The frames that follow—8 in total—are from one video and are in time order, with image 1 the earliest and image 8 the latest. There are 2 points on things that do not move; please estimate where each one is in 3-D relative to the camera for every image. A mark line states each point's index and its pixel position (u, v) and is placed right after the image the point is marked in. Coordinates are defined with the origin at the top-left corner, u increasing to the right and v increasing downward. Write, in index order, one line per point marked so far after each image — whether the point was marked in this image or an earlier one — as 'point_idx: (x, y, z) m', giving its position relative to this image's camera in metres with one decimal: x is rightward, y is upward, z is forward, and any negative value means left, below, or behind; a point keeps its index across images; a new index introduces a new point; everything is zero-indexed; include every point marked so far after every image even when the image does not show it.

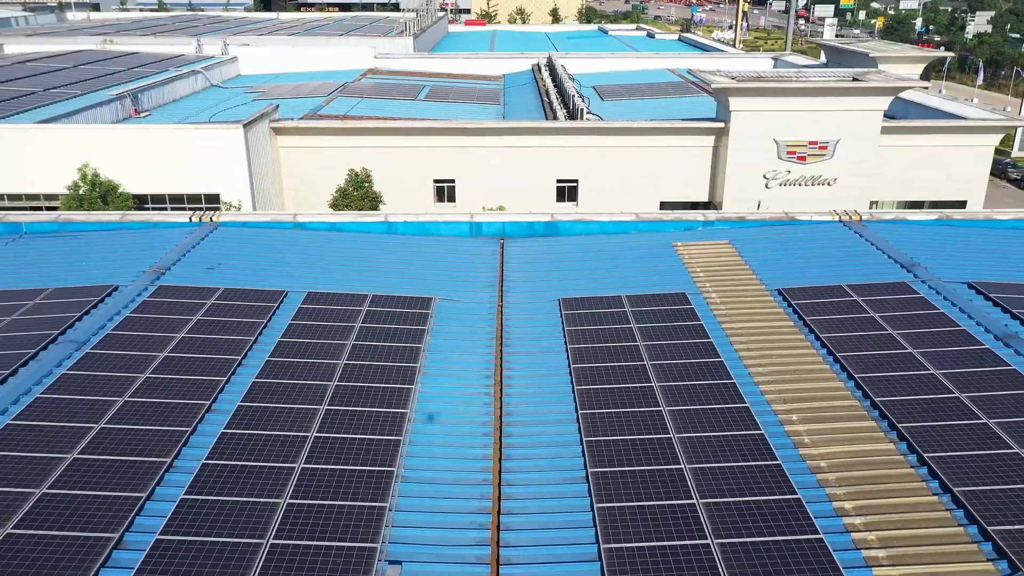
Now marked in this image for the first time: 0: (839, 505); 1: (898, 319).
0: (+4.6, -2.9, +10.6) m
1: (+7.9, -0.6, +15.1) m
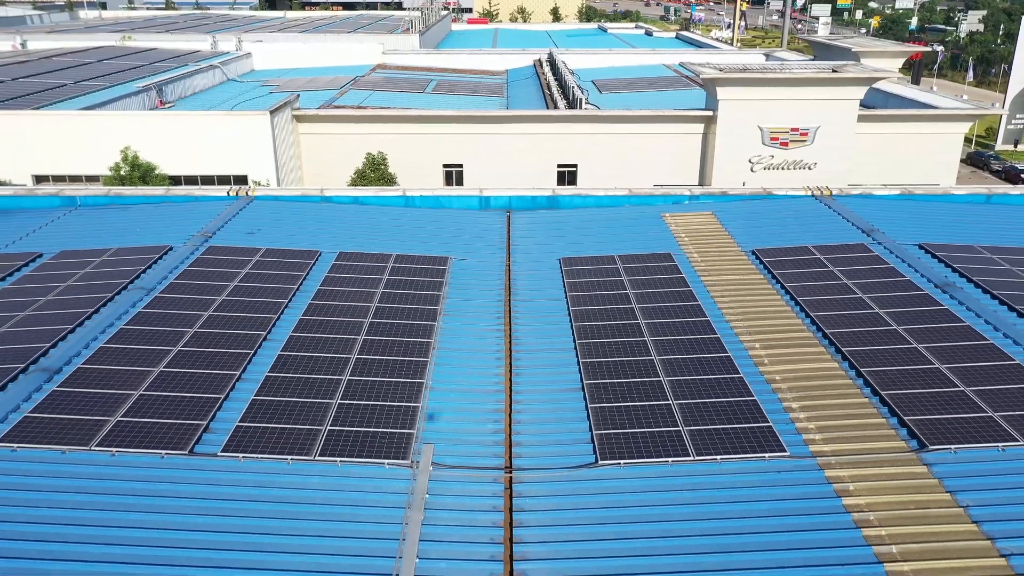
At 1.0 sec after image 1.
0: (+4.7, -1.9, +12.8) m
1: (+8.0, +0.4, +17.3) m
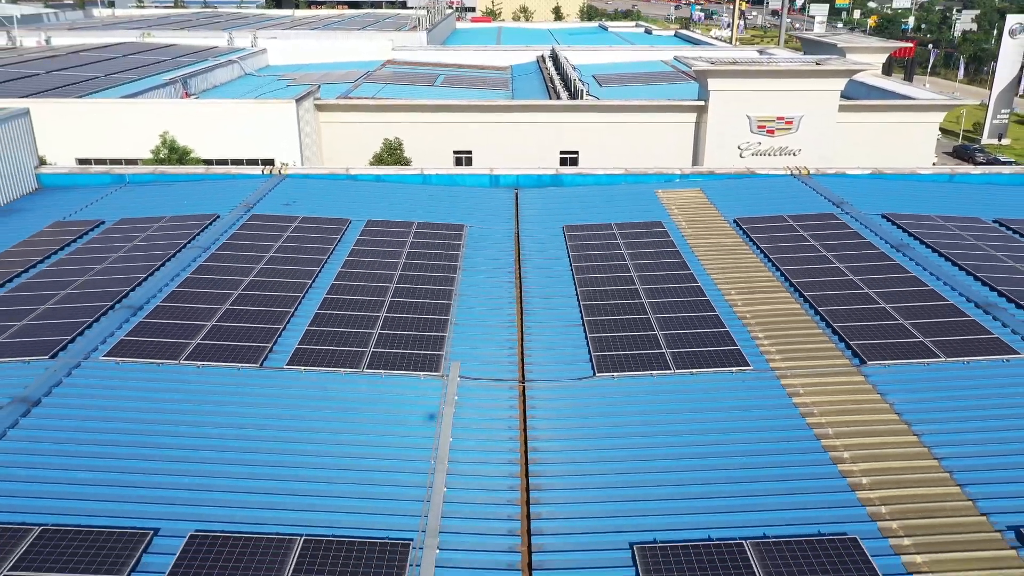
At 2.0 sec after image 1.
0: (+5.0, -0.9, +15.2) m
1: (+8.3, +1.4, +19.6) m
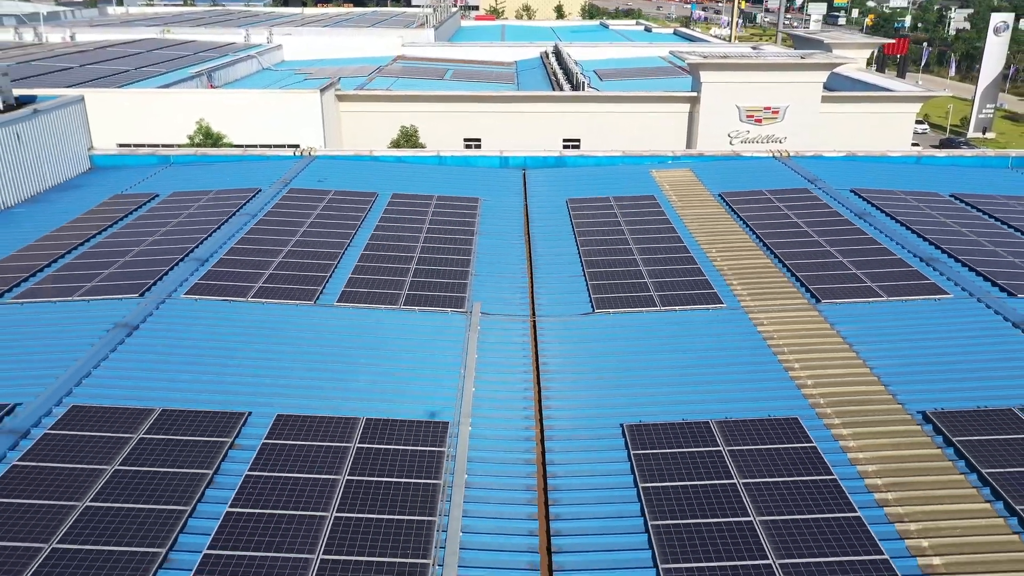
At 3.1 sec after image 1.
0: (+5.2, +0.2, +17.8) m
1: (+8.5, +2.5, +22.2) m
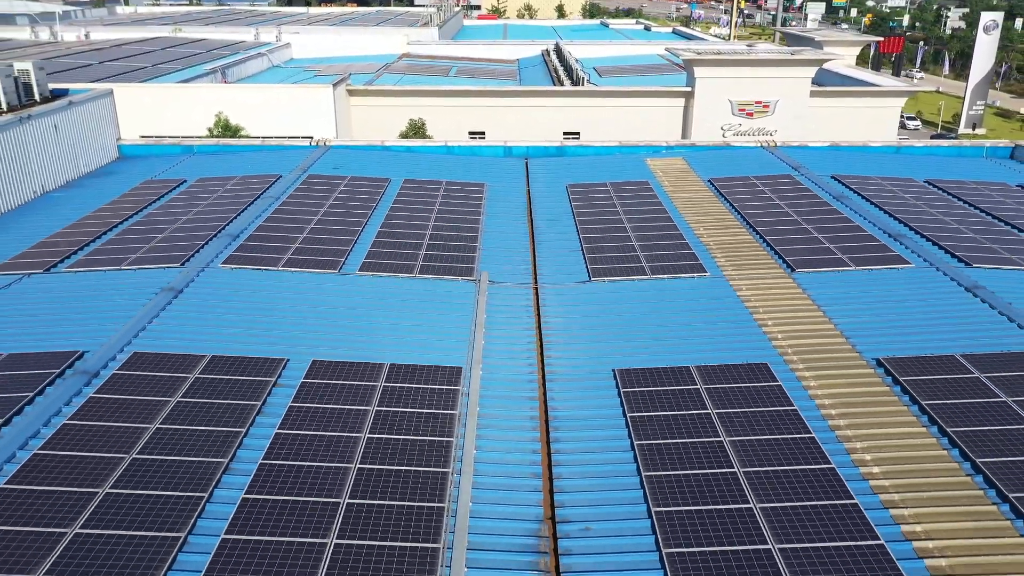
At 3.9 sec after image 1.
0: (+5.3, +0.9, +19.5) m
1: (+8.7, +3.2, +23.9) m
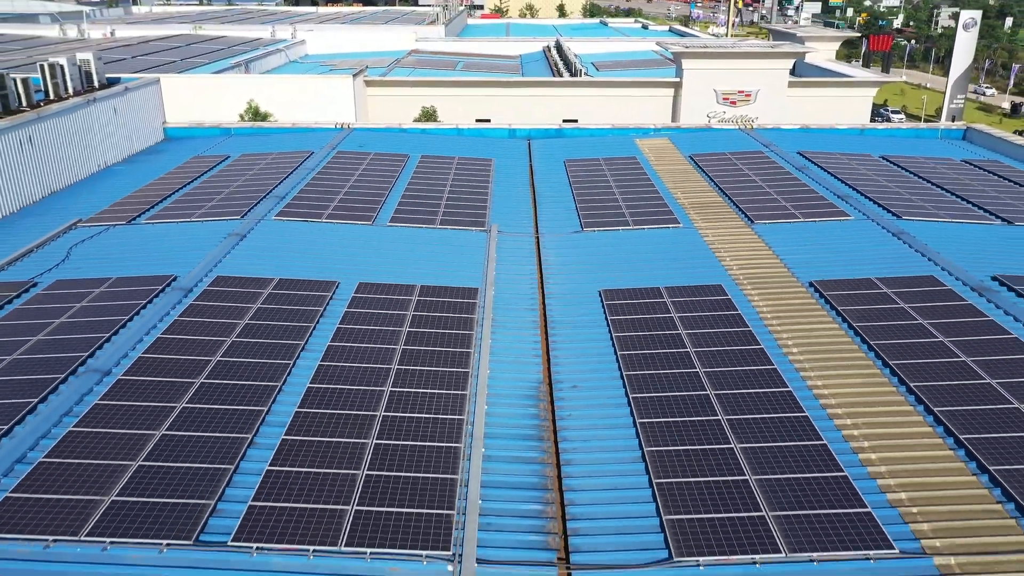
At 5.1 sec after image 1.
0: (+5.5, +2.4, +22.9) m
1: (+8.8, +4.7, +27.3) m
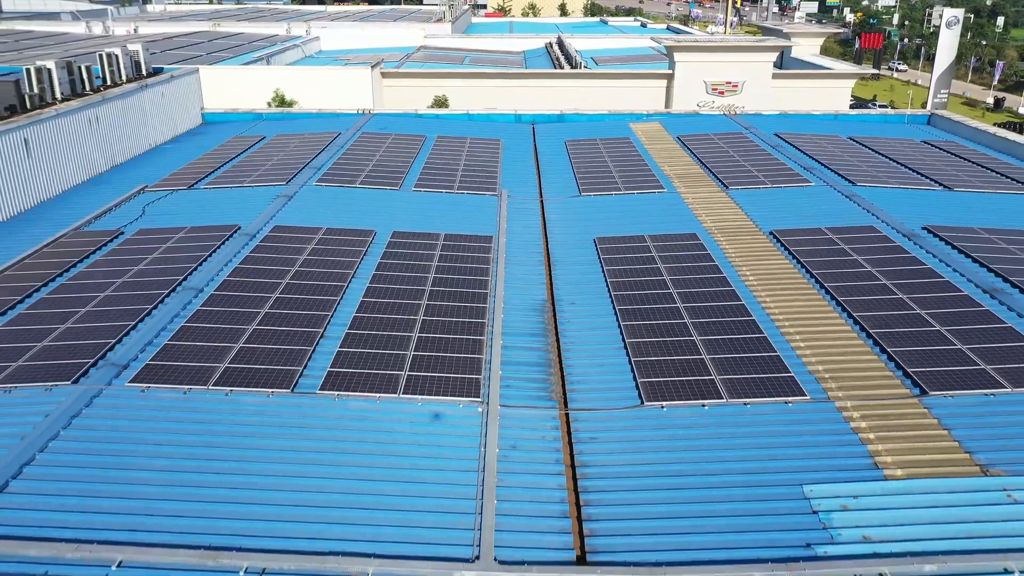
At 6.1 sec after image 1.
0: (+5.8, +3.8, +26.2) m
1: (+9.1, +6.1, +30.7) m
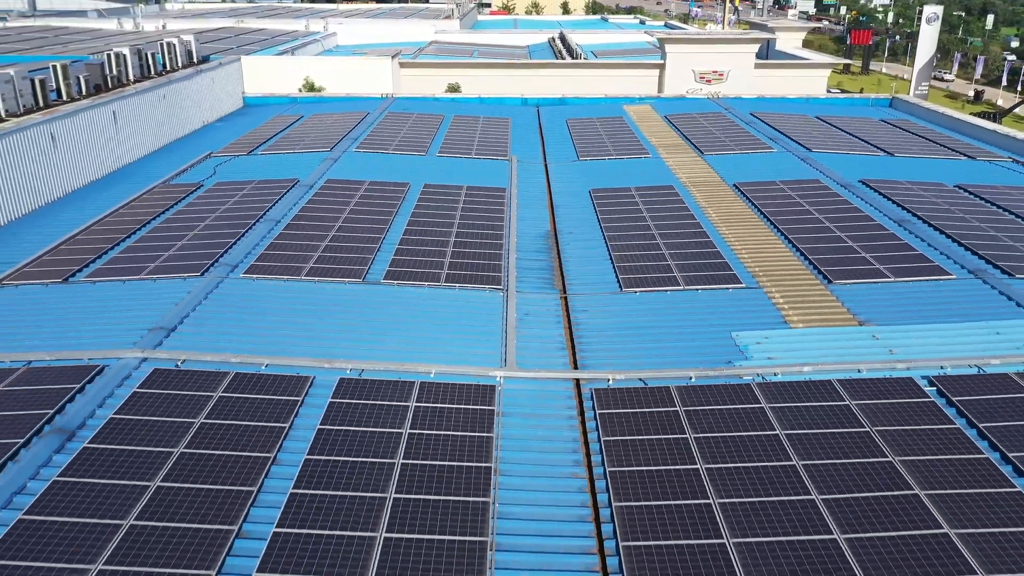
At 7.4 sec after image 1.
0: (+6.1, +5.8, +30.7) m
1: (+9.5, +8.1, +35.1) m
